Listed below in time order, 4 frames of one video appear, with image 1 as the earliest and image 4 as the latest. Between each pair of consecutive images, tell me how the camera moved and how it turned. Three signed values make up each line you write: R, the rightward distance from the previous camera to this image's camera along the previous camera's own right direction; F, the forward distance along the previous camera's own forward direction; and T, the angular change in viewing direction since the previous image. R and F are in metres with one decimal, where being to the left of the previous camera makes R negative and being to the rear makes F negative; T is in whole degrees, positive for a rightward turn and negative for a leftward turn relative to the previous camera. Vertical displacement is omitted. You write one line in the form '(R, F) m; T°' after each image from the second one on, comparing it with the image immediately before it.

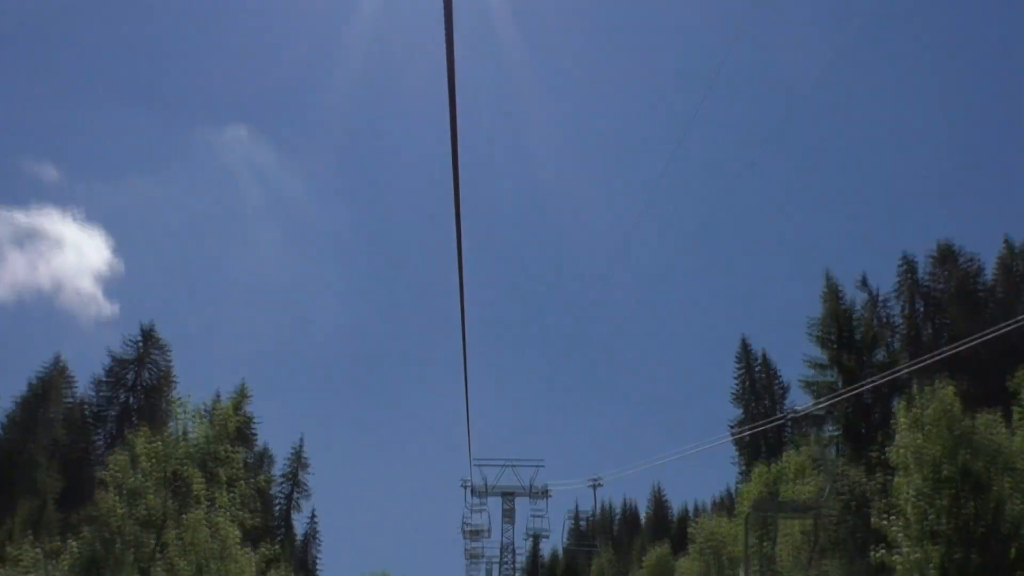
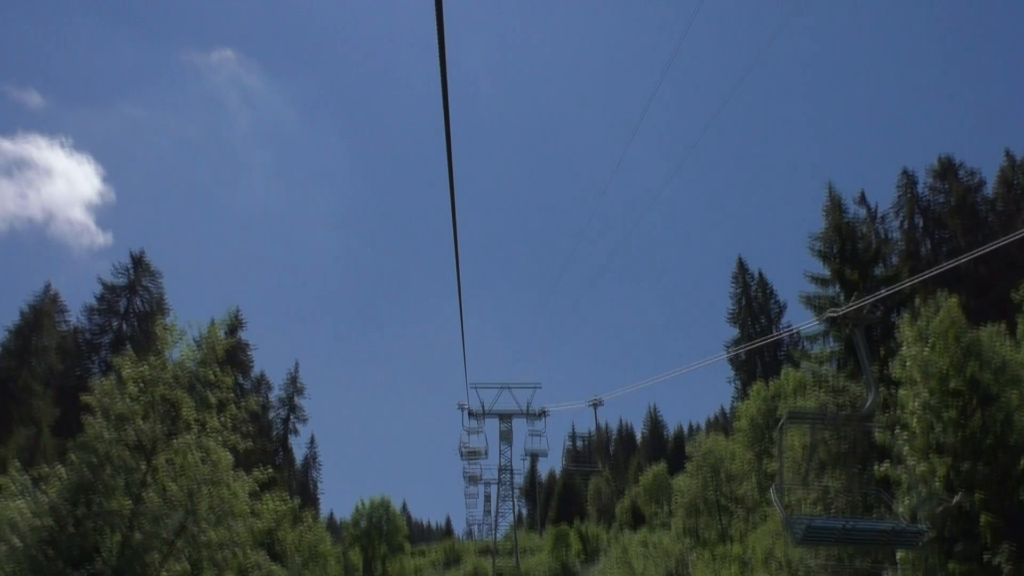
(0.0, +0.8) m; 0°
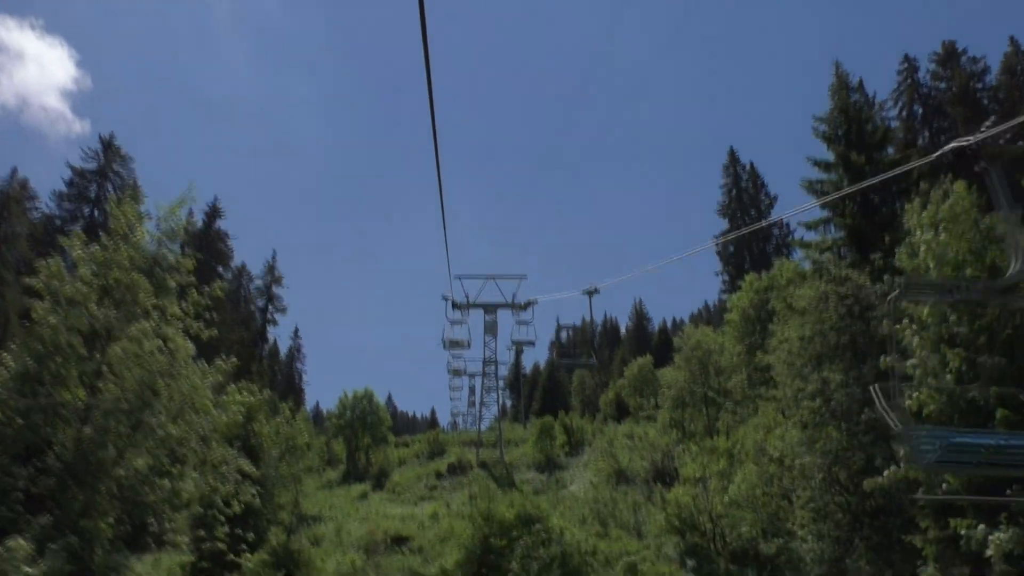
(+0.1, +1.4) m; +1°
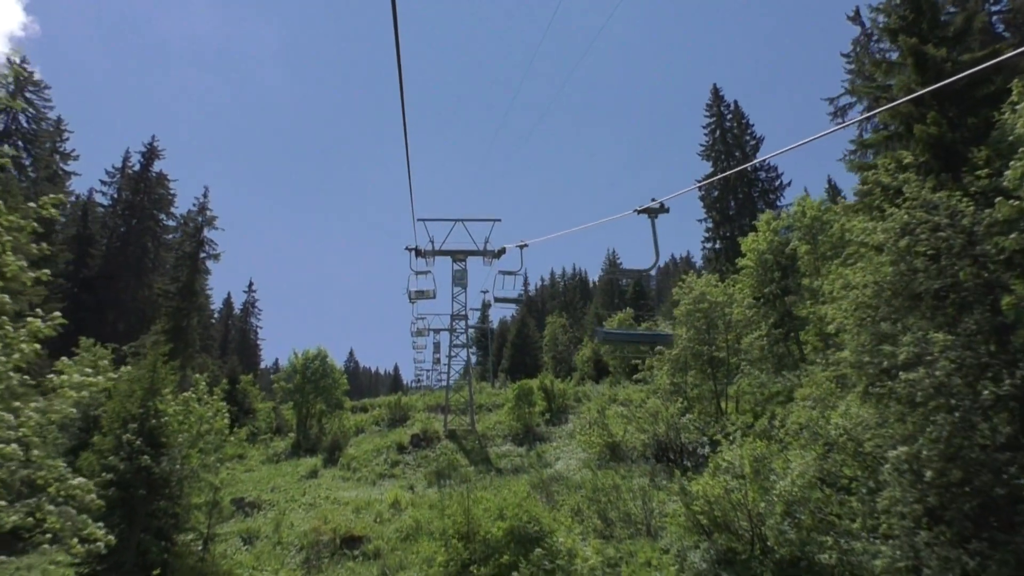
(-0.3, +4.5) m; +3°
